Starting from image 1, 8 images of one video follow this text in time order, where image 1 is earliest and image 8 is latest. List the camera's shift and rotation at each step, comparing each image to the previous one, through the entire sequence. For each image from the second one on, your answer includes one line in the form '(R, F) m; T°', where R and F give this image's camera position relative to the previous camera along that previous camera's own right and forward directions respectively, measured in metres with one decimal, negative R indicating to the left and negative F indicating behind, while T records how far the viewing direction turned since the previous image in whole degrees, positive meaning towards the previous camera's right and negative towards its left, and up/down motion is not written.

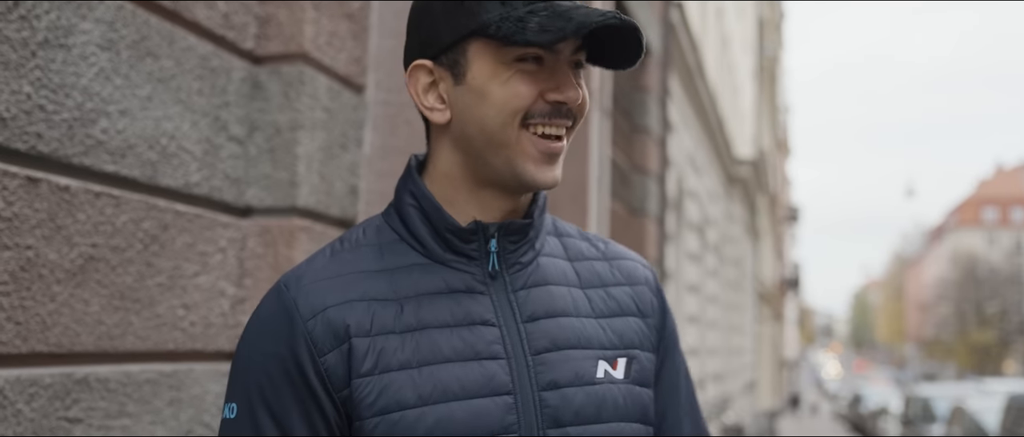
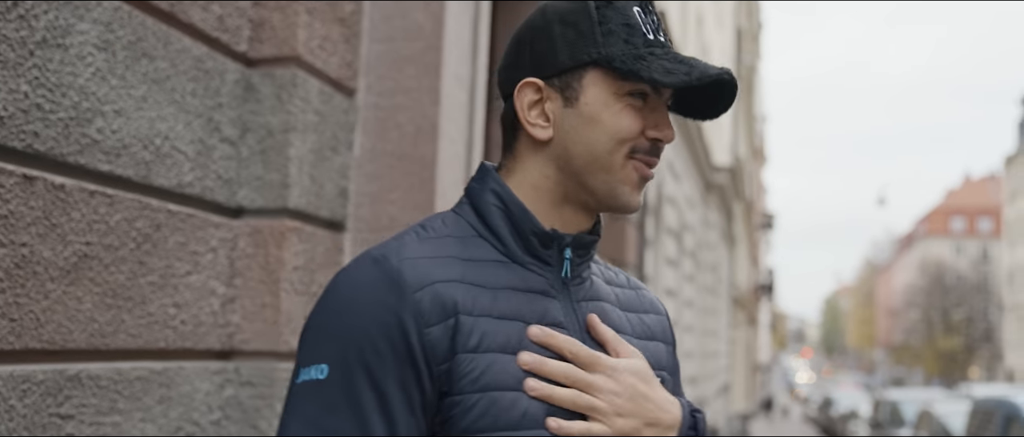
(-0.1, -0.1) m; +2°
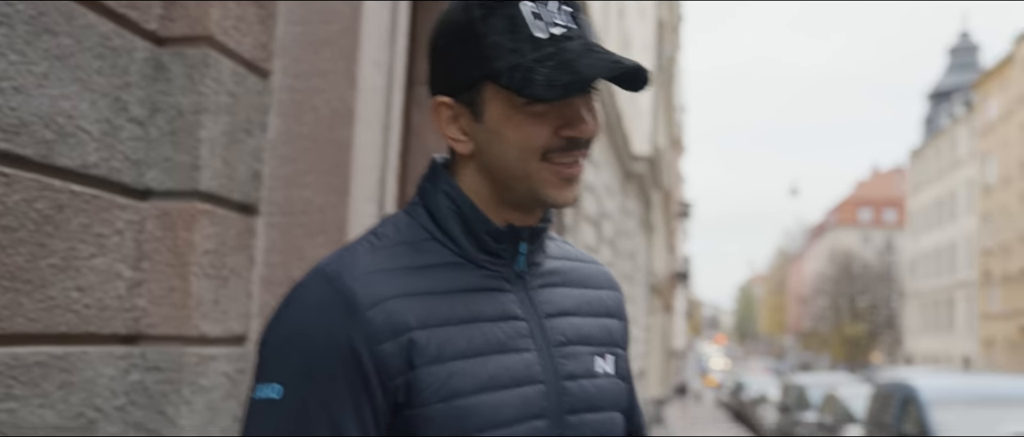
(+0.1, 0.0) m; +4°
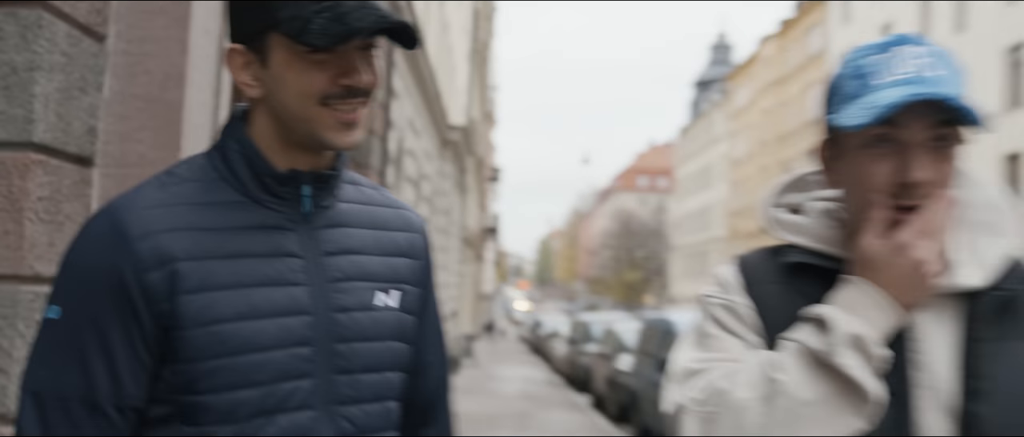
(+0.3, -0.6) m; +8°
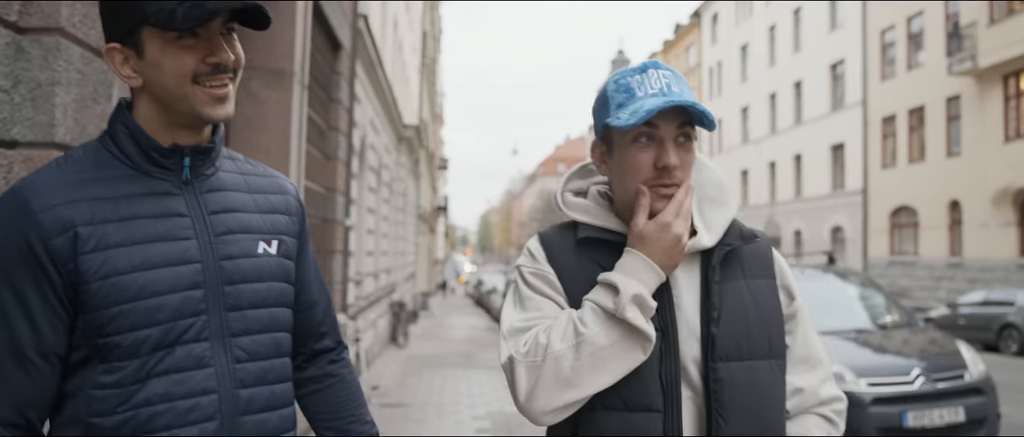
(+1.0, -0.9) m; -5°
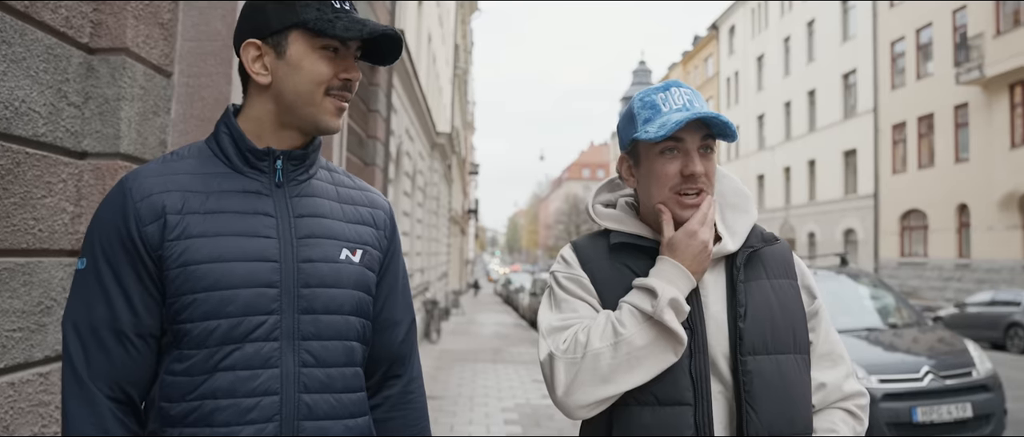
(0.0, -0.4) m; -2°
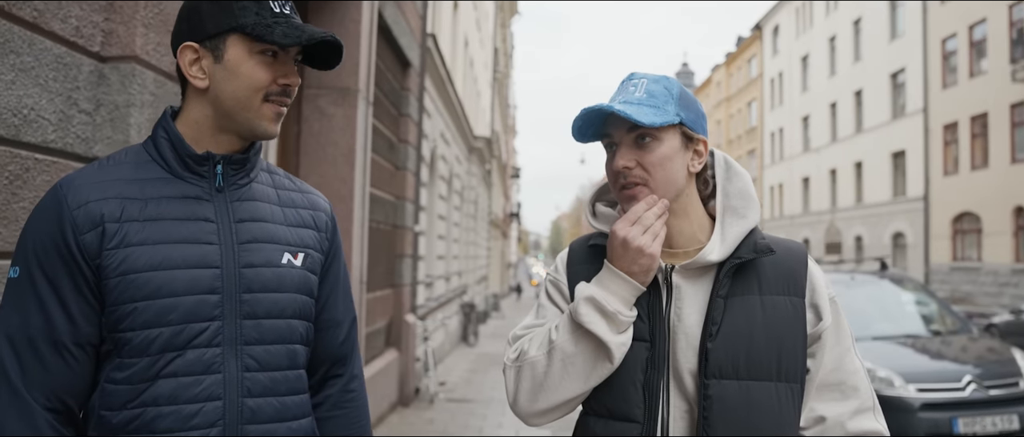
(+0.2, 0.0) m; -5°
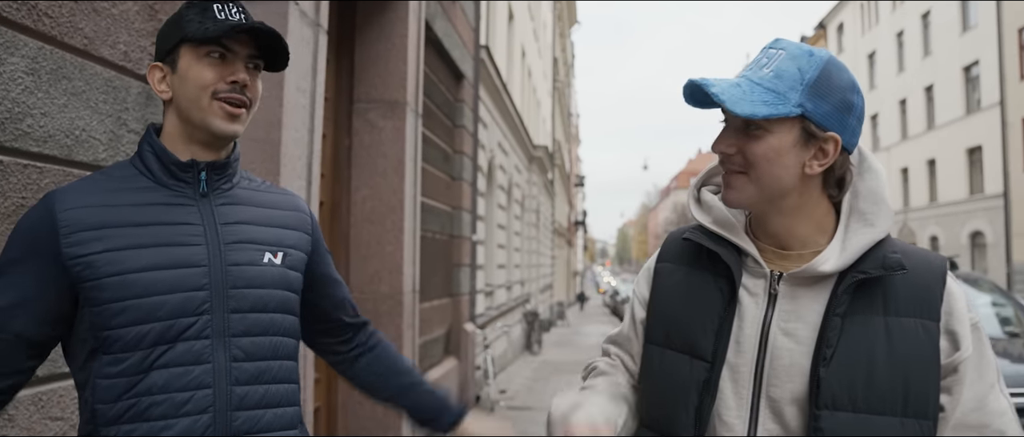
(+0.2, 0.0) m; -6°
